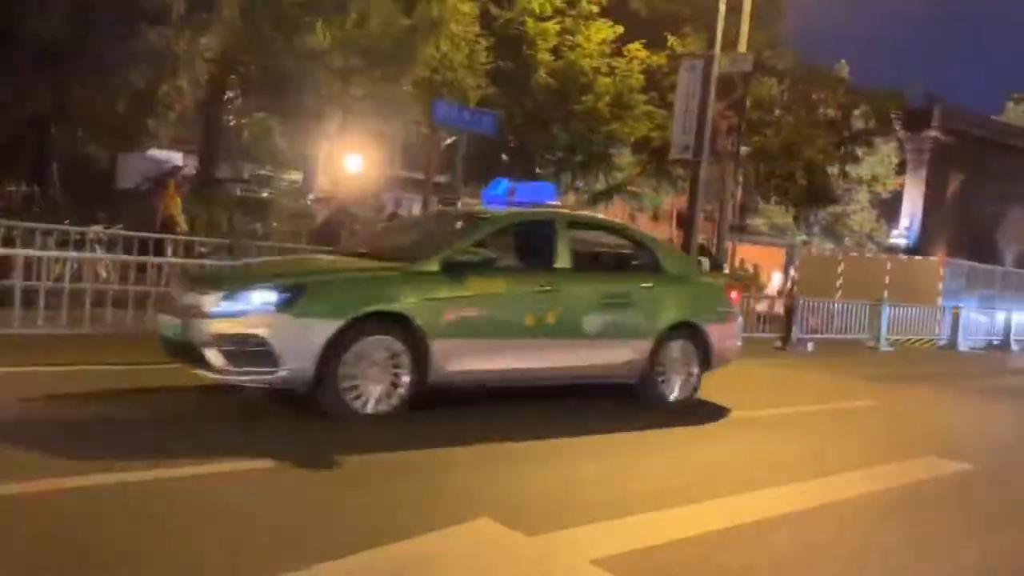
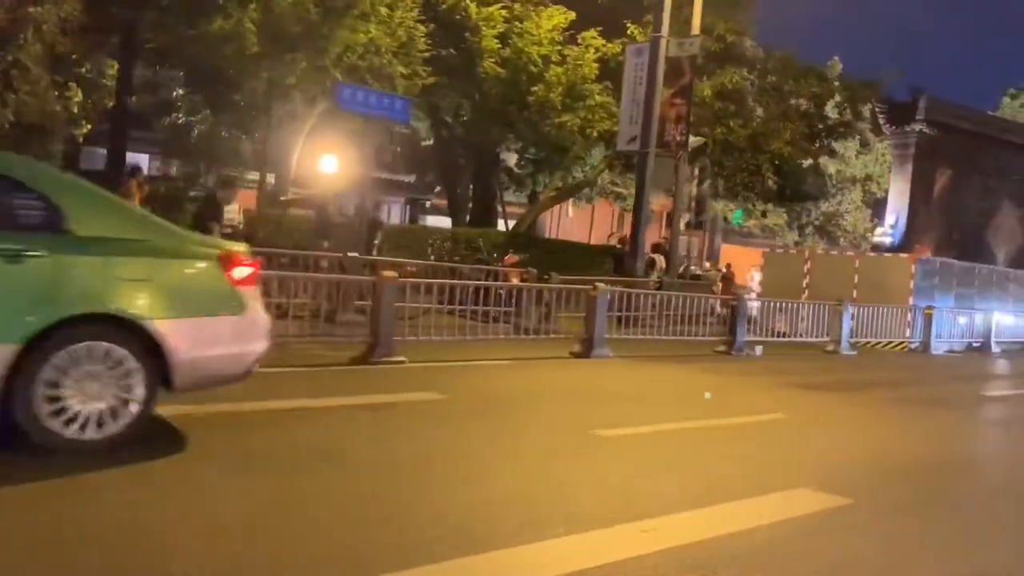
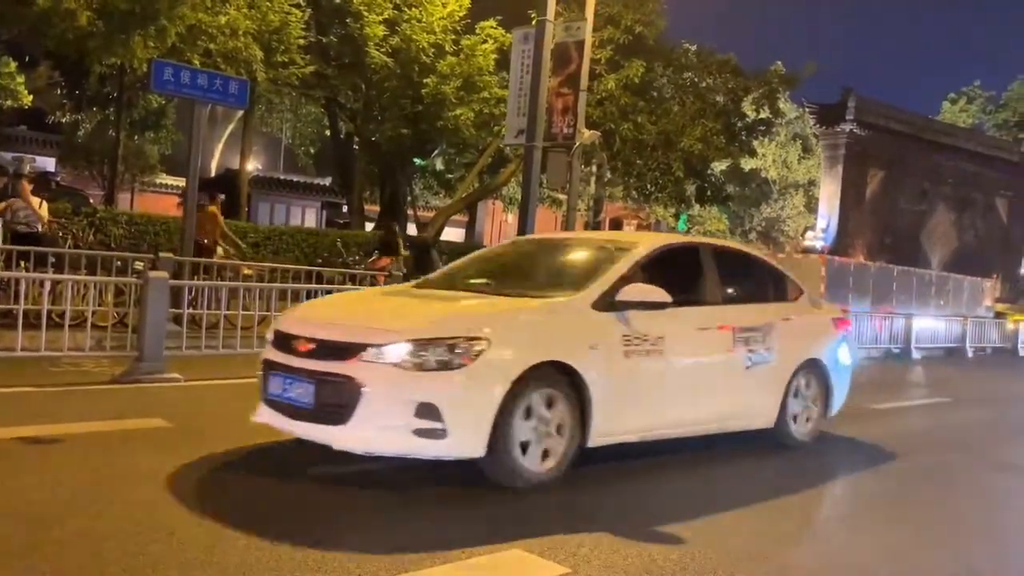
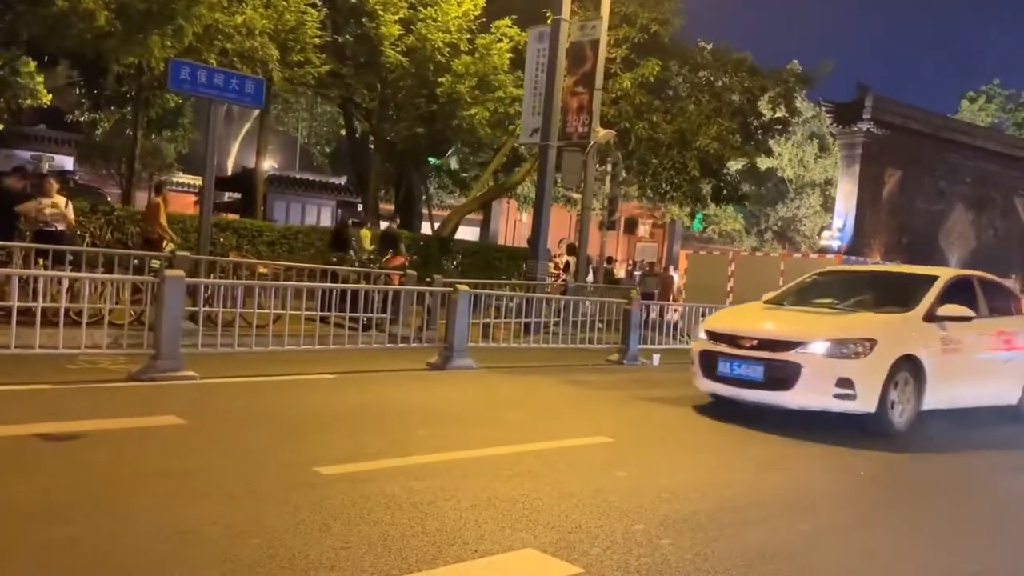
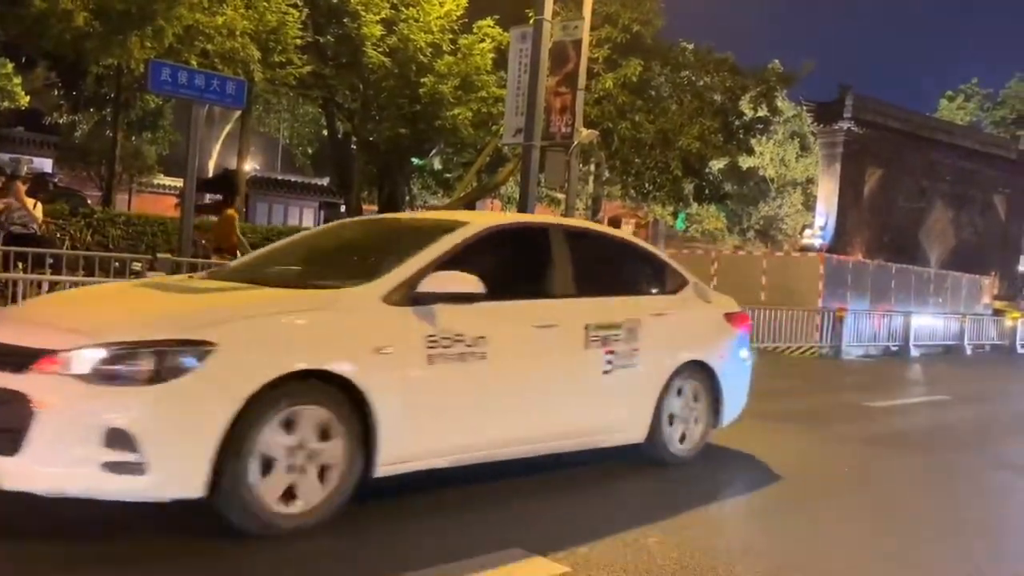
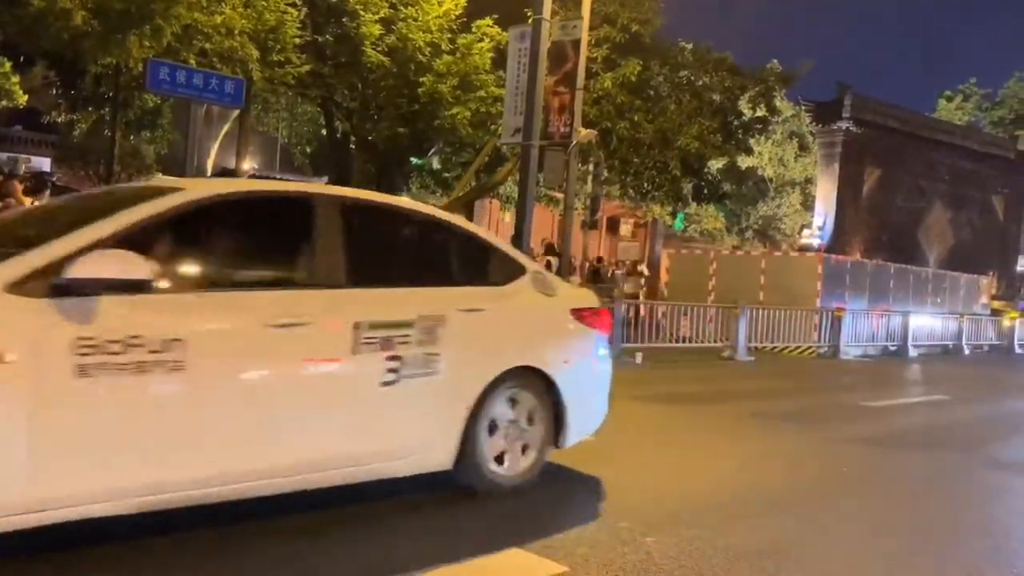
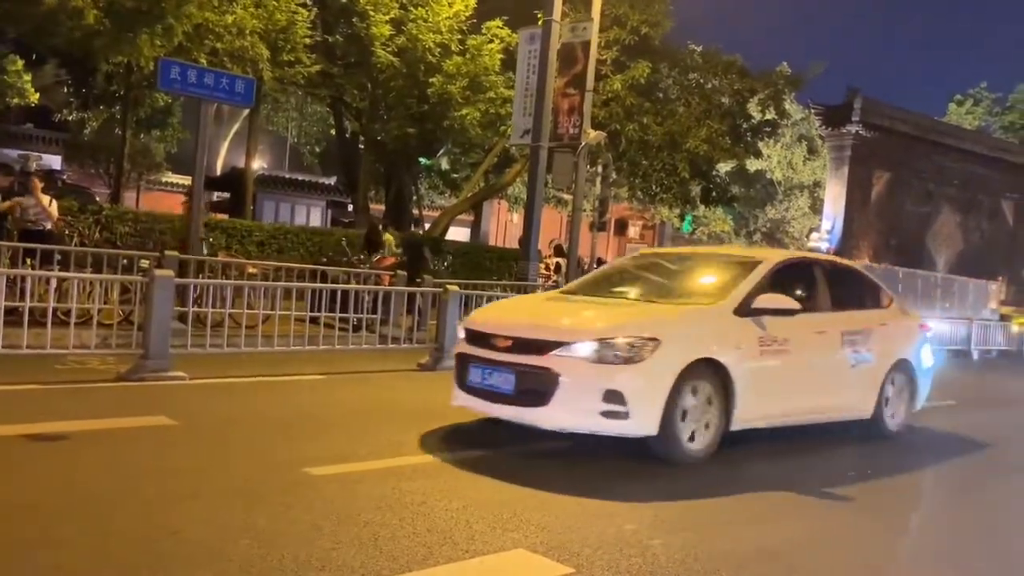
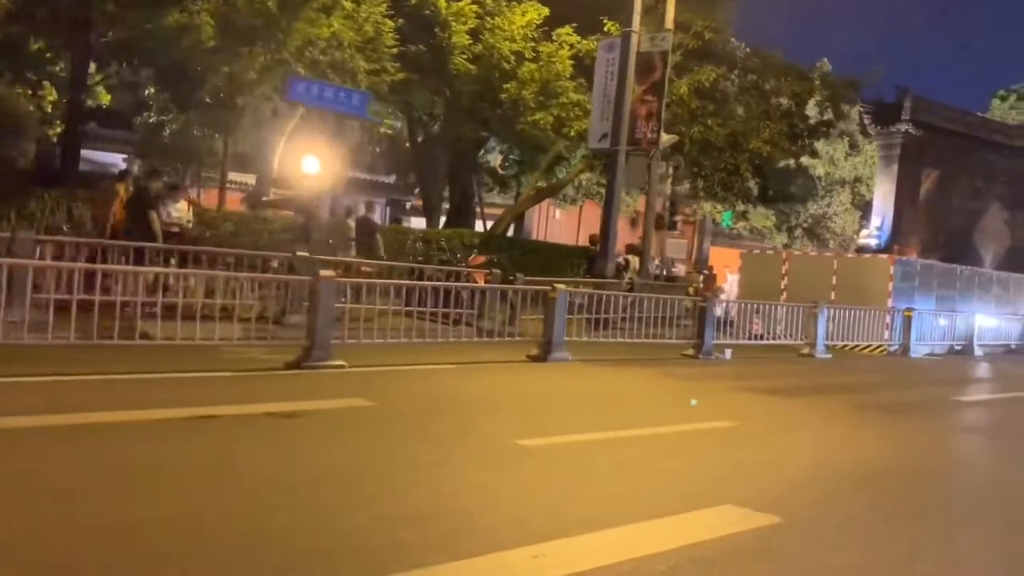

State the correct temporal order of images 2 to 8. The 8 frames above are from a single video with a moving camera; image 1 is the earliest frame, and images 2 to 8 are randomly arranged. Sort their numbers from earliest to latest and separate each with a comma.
2, 8, 4, 7, 3, 5, 6
